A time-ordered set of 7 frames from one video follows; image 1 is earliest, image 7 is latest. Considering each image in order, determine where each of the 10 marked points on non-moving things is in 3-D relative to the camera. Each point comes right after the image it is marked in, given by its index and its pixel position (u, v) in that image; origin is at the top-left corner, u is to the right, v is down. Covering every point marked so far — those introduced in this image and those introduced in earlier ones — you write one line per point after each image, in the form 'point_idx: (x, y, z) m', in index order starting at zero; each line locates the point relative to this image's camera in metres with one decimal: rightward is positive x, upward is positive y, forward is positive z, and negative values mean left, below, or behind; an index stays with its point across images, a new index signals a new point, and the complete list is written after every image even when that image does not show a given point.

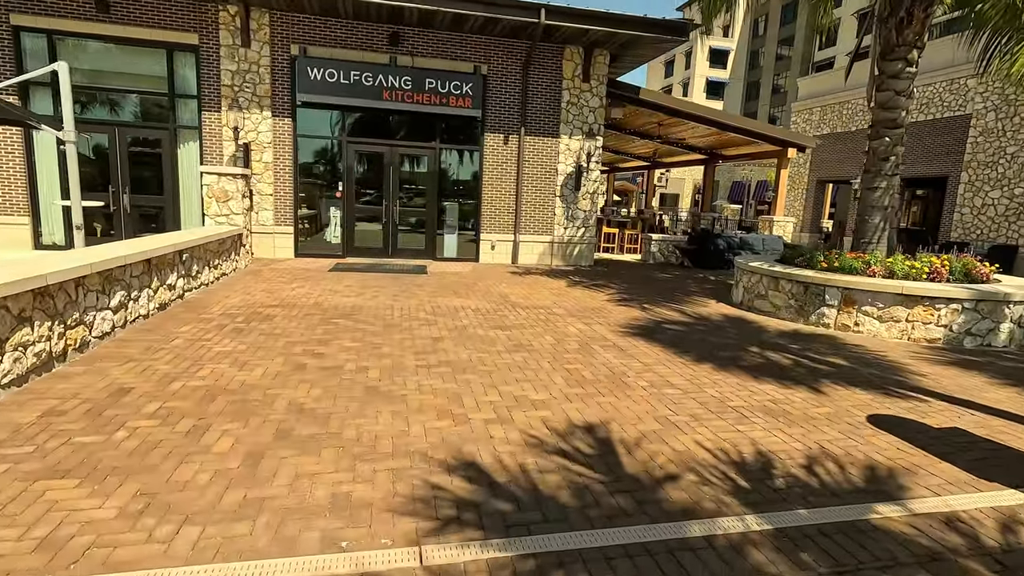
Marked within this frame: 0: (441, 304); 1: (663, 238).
0: (-1.1, -0.3, +8.0) m
1: (+4.3, +1.4, +15.2) m
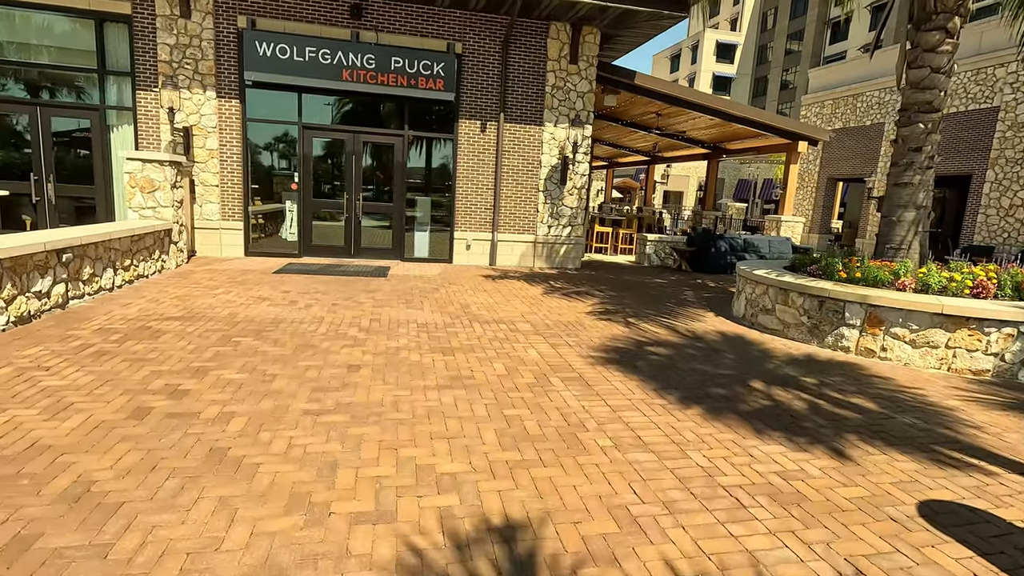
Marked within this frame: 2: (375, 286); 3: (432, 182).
0: (-1.6, -0.4, +6.7) m
1: (+3.8, +1.3, +13.9) m
2: (-2.2, 0.0, +8.6) m
3: (-1.7, +2.3, +11.5) m
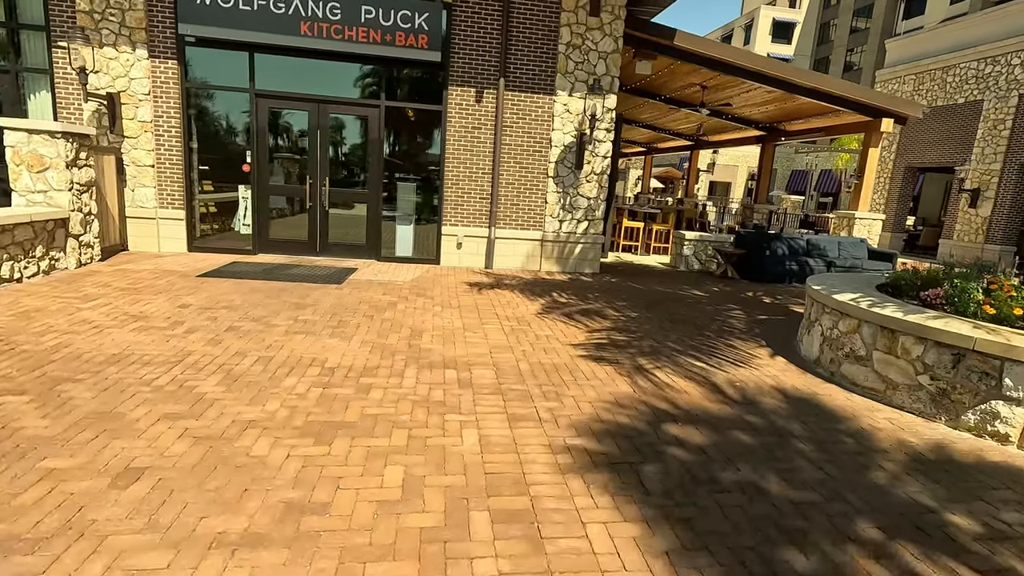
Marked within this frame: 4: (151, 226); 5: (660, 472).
0: (-2.0, -0.6, +4.6) m
1: (+4.0, +1.1, +11.3) m
2: (-2.4, -0.1, +6.5) m
3: (-1.7, +2.2, +9.4) m
4: (-6.0, +1.0, +8.9) m
5: (+0.9, -1.1, +3.2) m
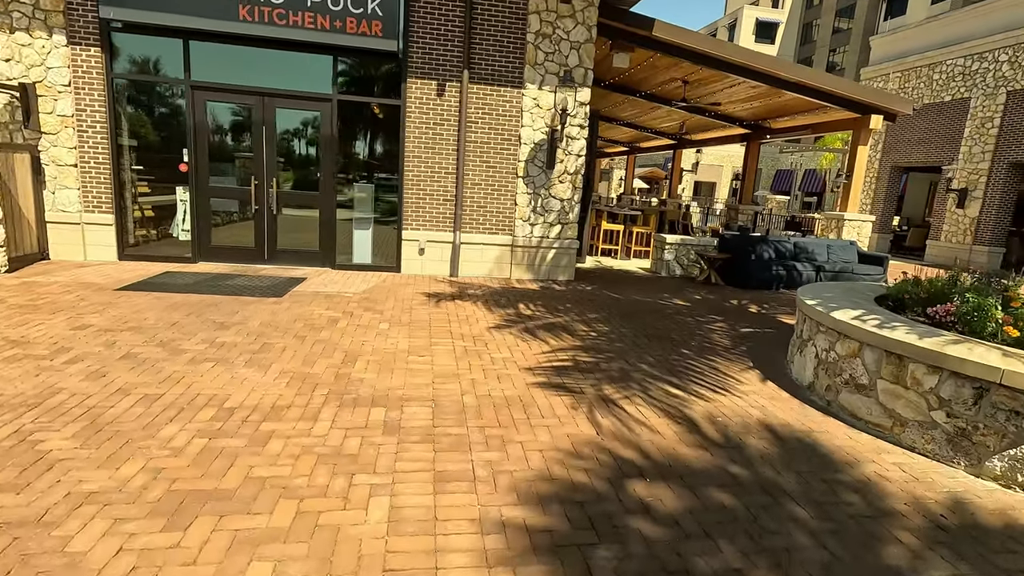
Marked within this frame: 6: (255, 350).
0: (-2.4, -0.7, +3.9) m
1: (+3.4, +0.9, +10.7) m
2: (-2.9, -0.3, +5.7) m
3: (-2.2, +2.0, +8.6) m
4: (-6.5, +0.8, +8.0) m
5: (+0.5, -1.2, +2.4) m
6: (-2.3, -0.5, +4.8) m
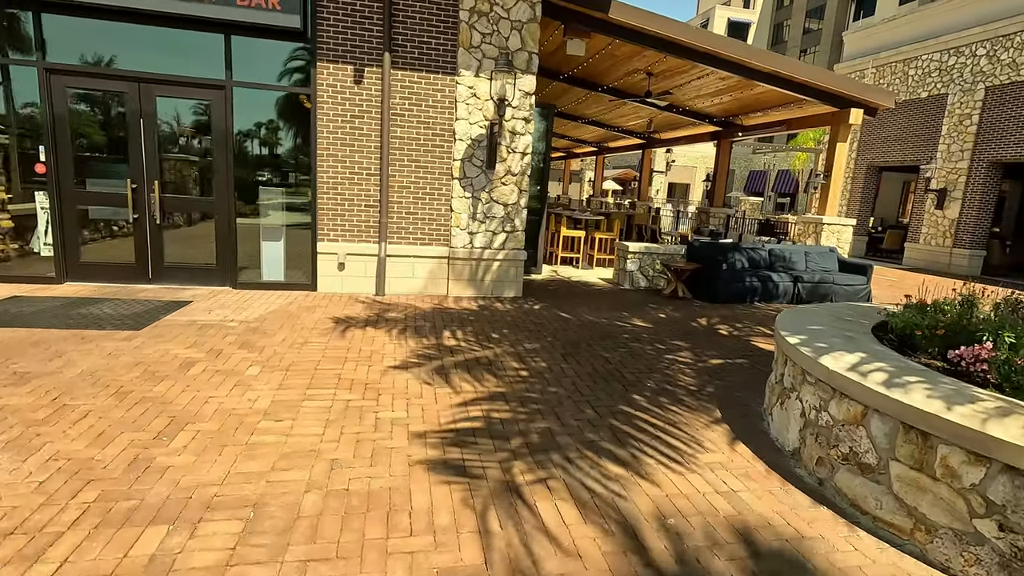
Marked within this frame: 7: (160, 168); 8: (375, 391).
0: (-3.1, -1.0, +2.5) m
1: (+2.4, +0.7, +9.6) m
2: (-3.7, -0.6, +4.4) m
3: (-3.2, +1.7, +7.3) m
4: (-7.4, +0.5, +6.5) m
5: (-0.2, -1.5, +1.2) m
6: (-3.0, -0.8, +3.5) m
7: (-4.6, +1.6, +6.9) m
8: (-1.1, -0.8, +4.3) m
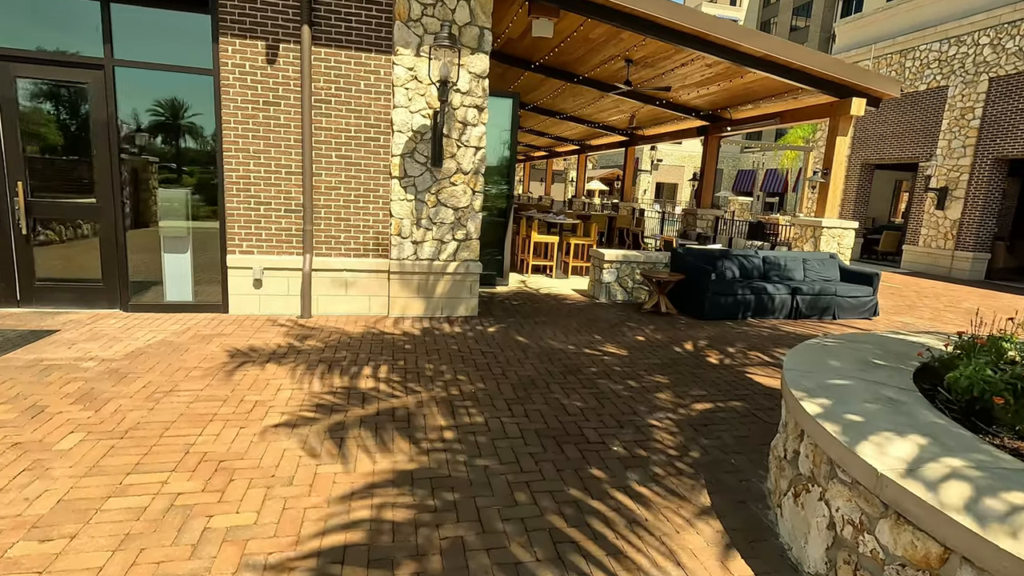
0: (-3.6, -1.3, +1.3) m
1: (+1.8, +0.5, +8.4) m
2: (-4.2, -0.9, +3.1) m
3: (-3.8, +1.5, +6.0) m
4: (-8.0, +0.2, +5.2) m
5: (-0.6, -1.7, 0.0) m
6: (-3.5, -1.1, +2.2) m
7: (-5.2, +1.3, +5.6) m
8: (-1.6, -1.0, +3.1) m
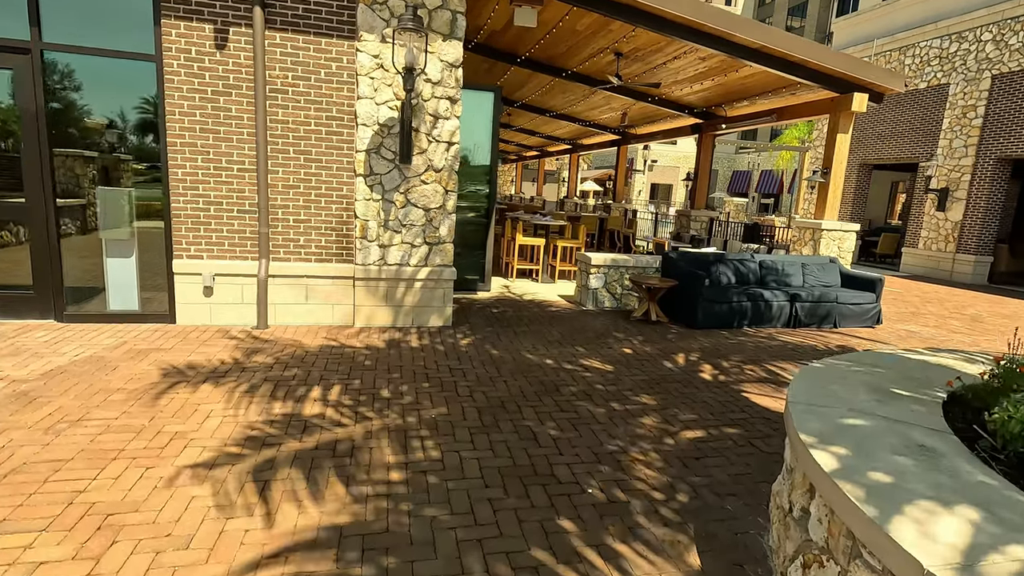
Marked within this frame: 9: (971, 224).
0: (-3.8, -1.4, +0.7) m
1: (+1.5, +0.4, +7.9) m
2: (-4.5, -0.9, +2.5) m
3: (-4.0, +1.4, +5.5) m
4: (-8.2, +0.1, +4.6) m
5: (-0.9, -1.8, -0.5) m
6: (-3.8, -1.2, +1.7) m
7: (-5.5, +1.2, +5.1) m
8: (-1.9, -1.1, +2.5) m
9: (+11.5, +1.6, +13.4) m
